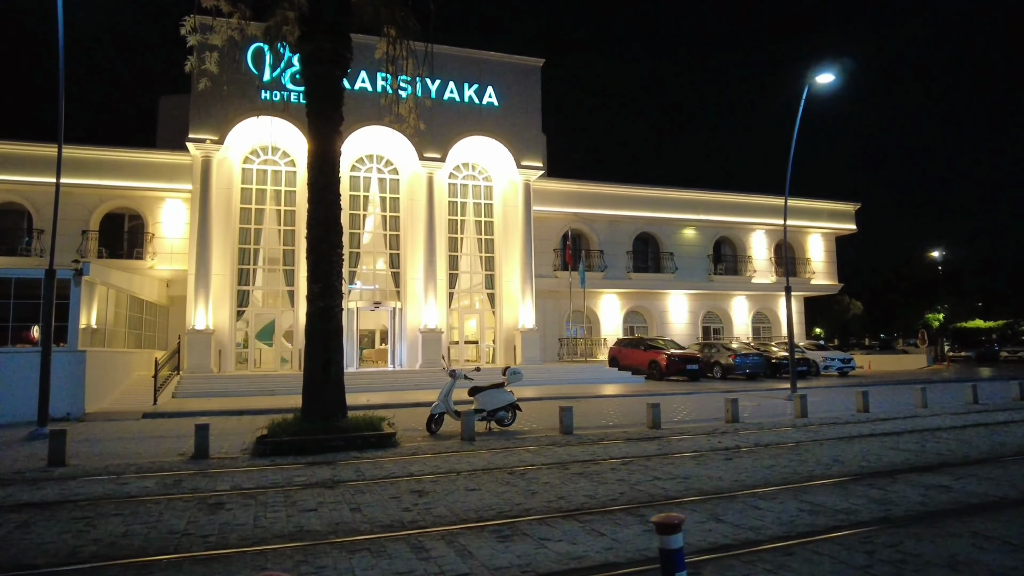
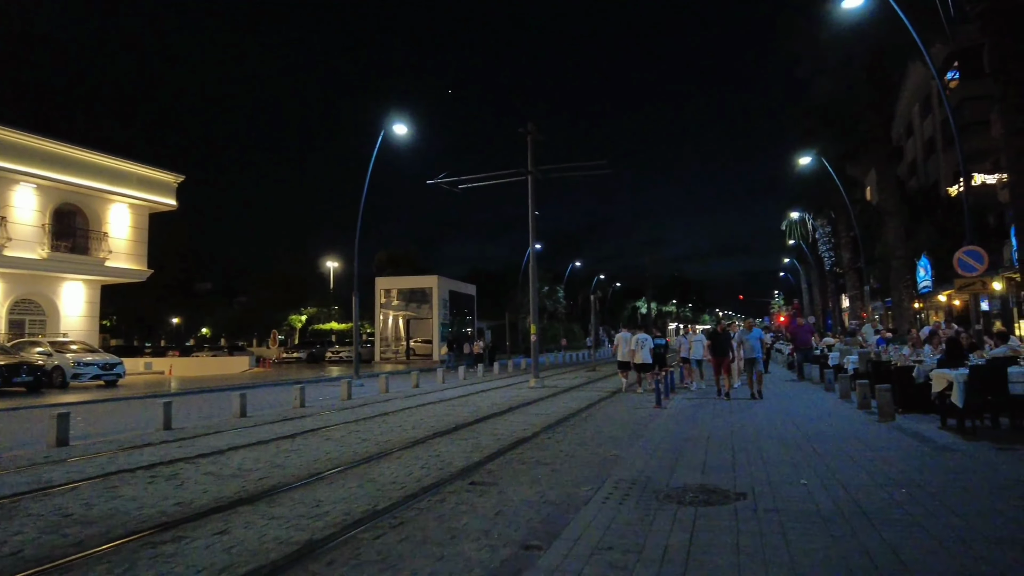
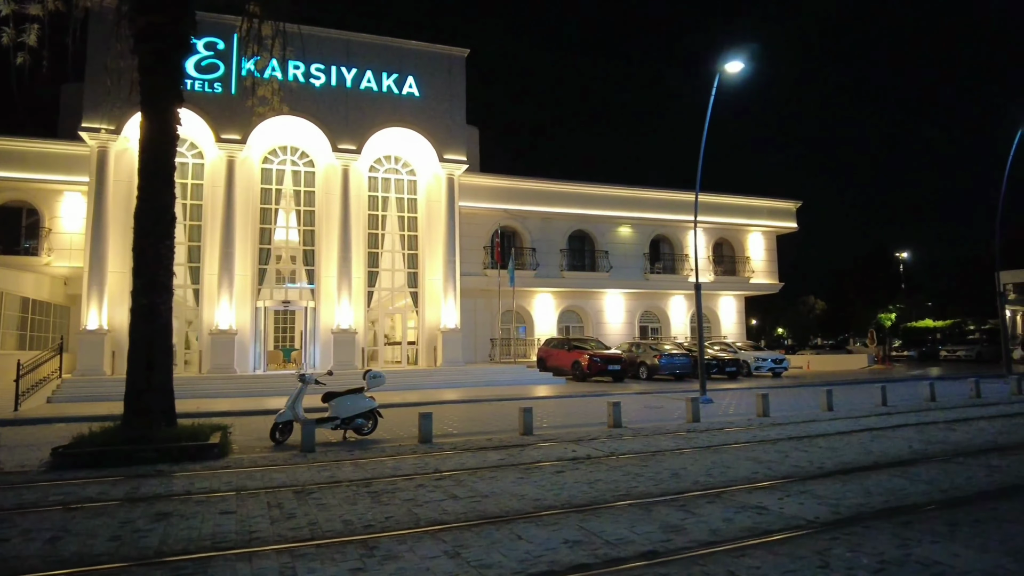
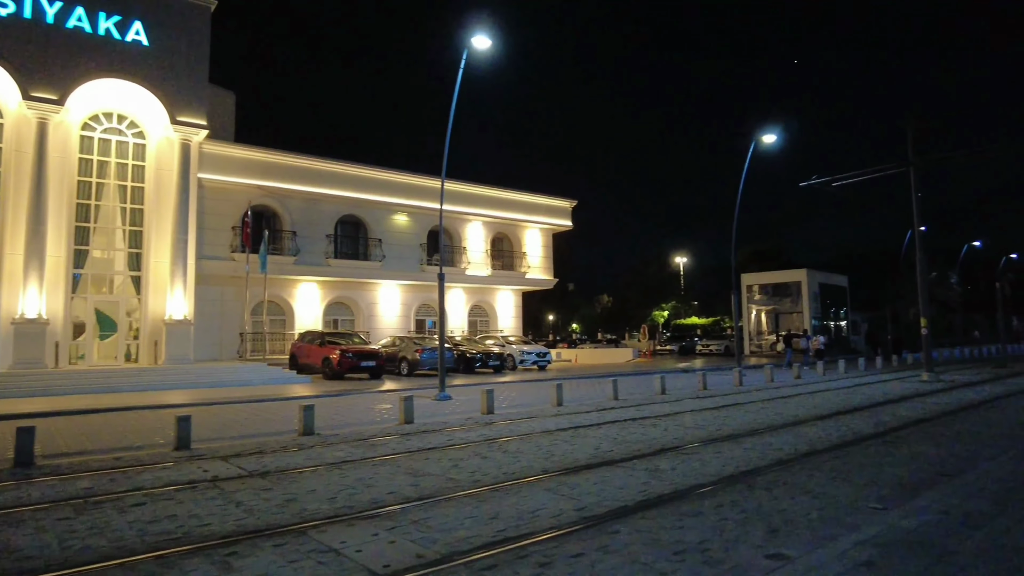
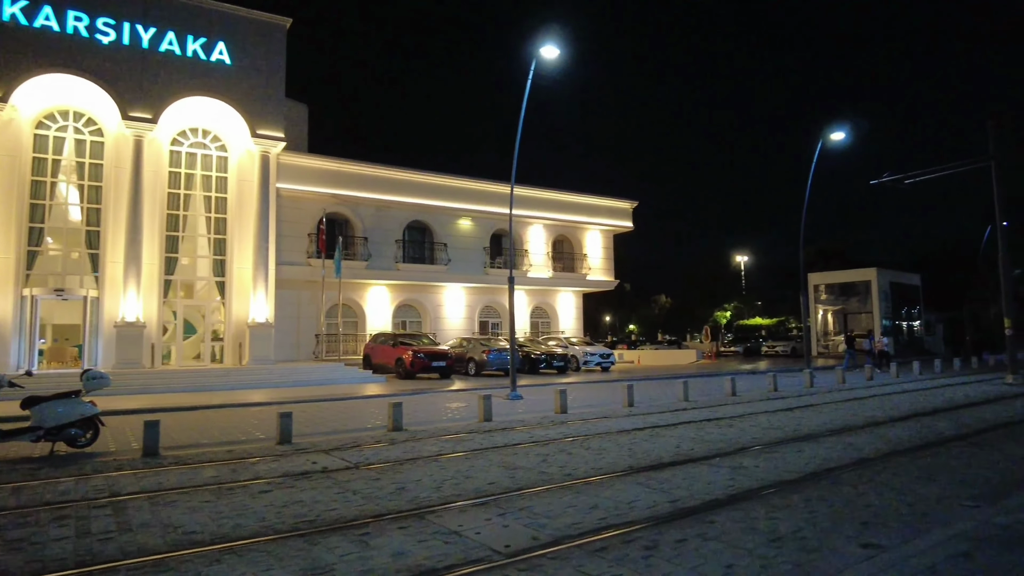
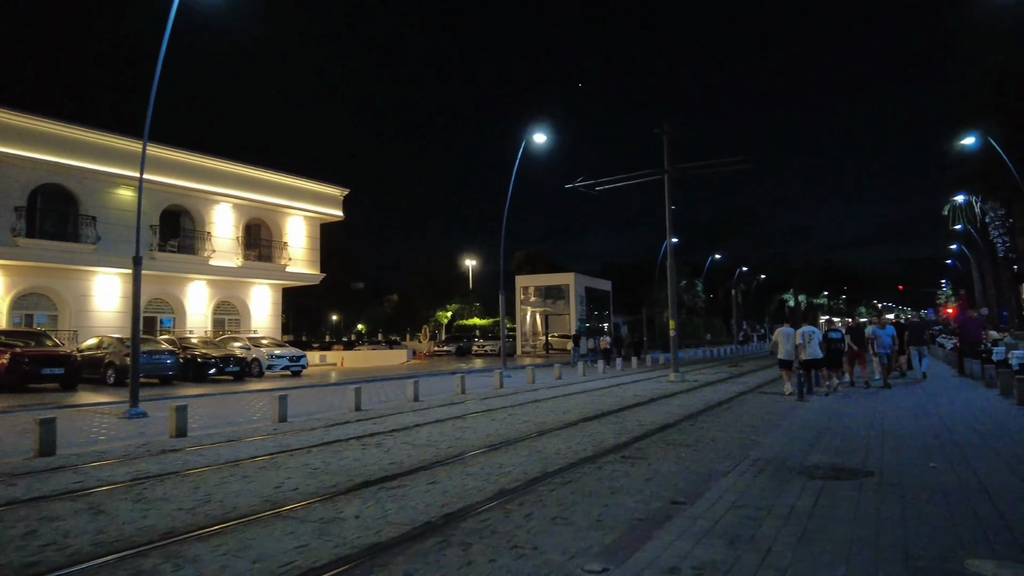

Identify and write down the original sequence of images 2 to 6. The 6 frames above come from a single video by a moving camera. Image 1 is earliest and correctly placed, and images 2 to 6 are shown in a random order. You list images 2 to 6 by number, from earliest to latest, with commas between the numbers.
3, 5, 4, 6, 2
